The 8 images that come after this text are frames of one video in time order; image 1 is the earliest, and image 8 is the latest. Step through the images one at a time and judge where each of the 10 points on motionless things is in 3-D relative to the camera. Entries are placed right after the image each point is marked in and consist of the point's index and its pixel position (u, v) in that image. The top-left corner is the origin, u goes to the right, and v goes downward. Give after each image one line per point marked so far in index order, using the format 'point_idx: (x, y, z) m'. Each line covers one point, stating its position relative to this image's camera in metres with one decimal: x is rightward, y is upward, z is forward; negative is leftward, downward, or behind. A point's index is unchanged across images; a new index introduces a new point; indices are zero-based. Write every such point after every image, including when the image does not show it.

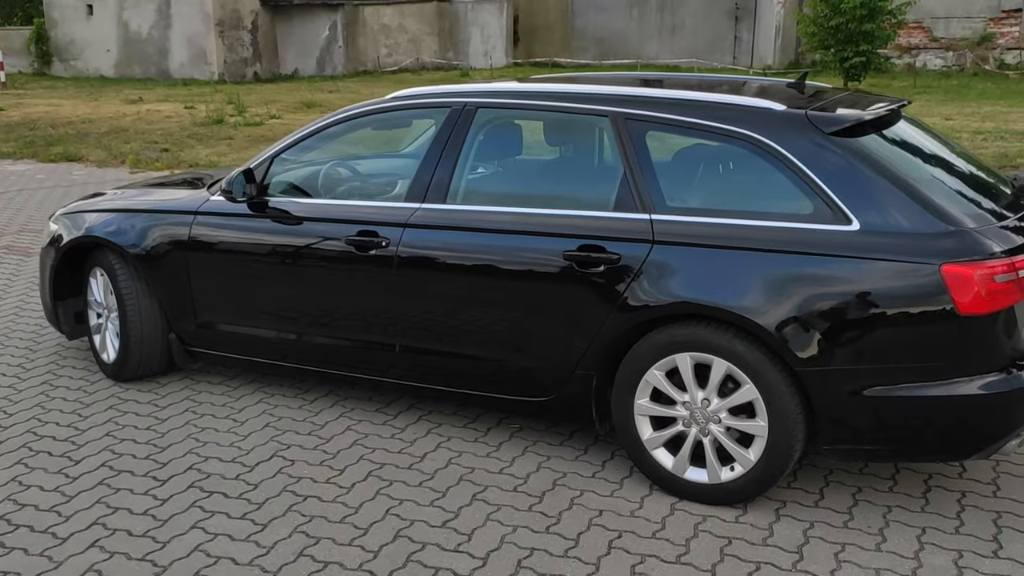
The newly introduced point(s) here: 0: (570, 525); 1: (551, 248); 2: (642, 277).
0: (+0.2, -0.9, +3.5) m
1: (+0.2, +0.2, +3.8) m
2: (+0.5, 0.0, +3.6) m
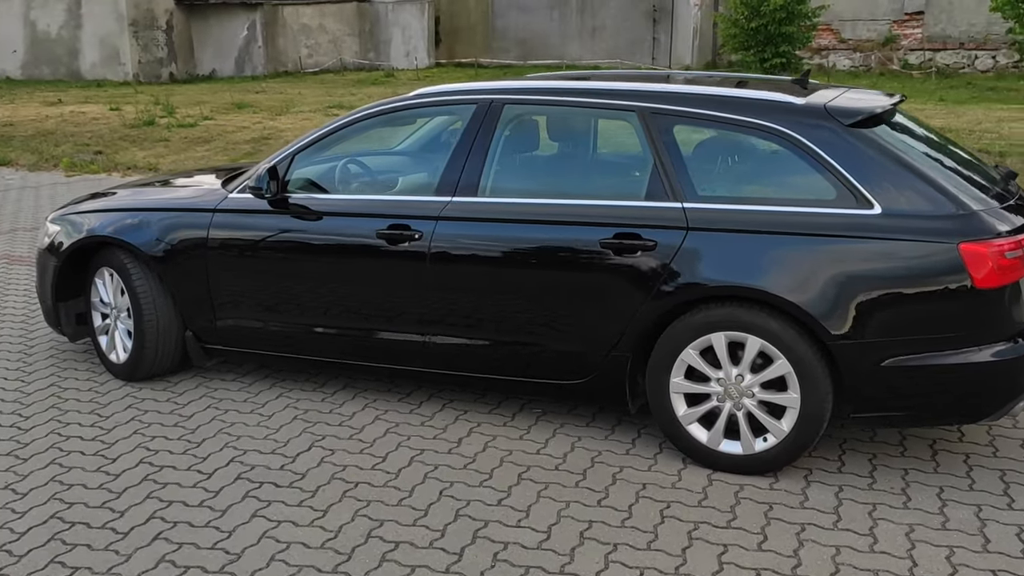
0: (+0.4, -0.8, +3.7) m
1: (+0.3, +0.2, +4.0) m
2: (+0.7, +0.1, +3.9) m
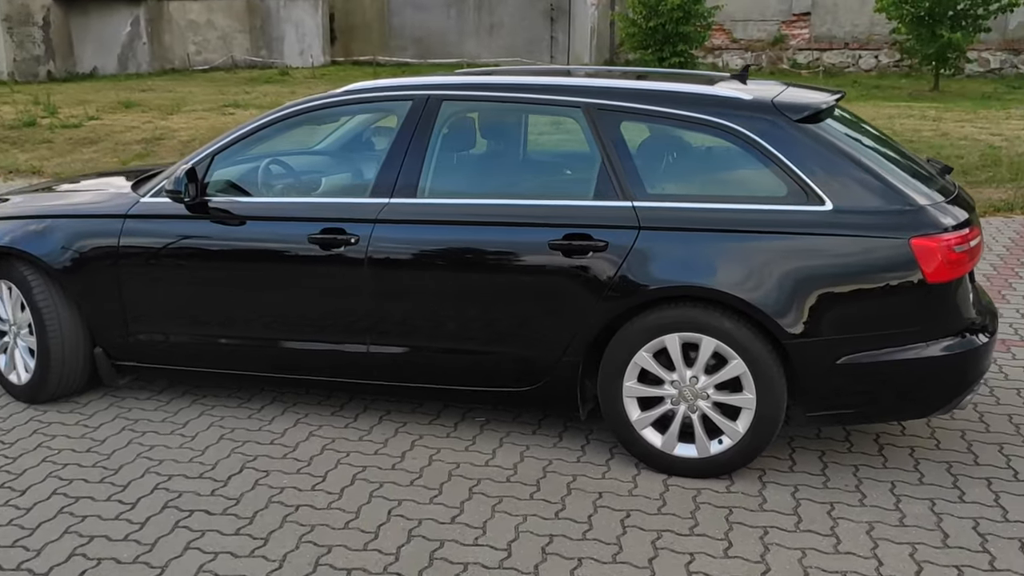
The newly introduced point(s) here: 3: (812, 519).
0: (+0.2, -0.8, +3.6) m
1: (+0.1, +0.2, +3.9) m
2: (+0.5, +0.1, +3.8) m
3: (+1.1, -0.8, +3.5) m
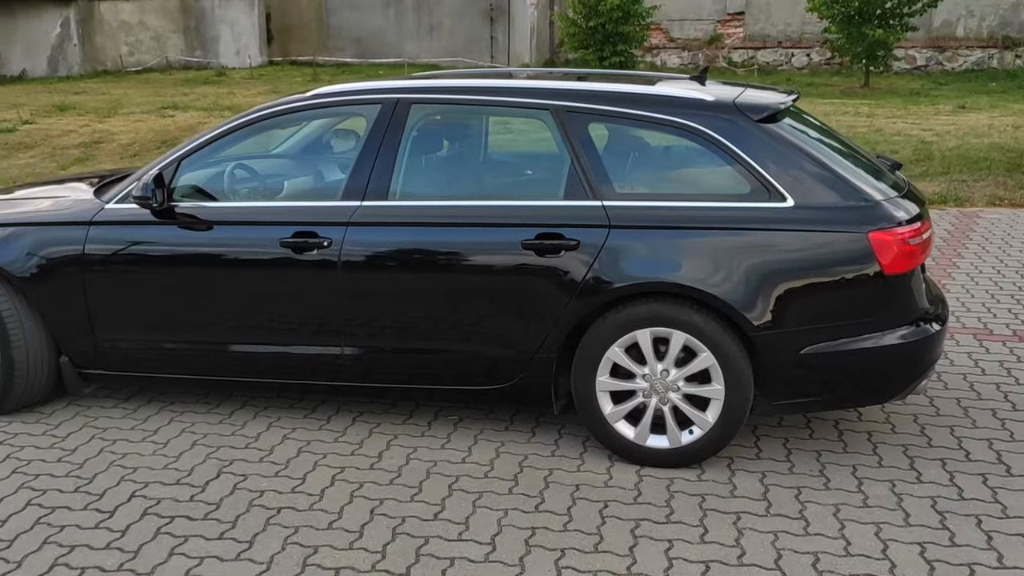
0: (+0.2, -0.8, +3.7) m
1: (0.0, +0.2, +3.9) m
2: (+0.4, +0.1, +3.9) m
3: (+1.0, -0.8, +3.7) m
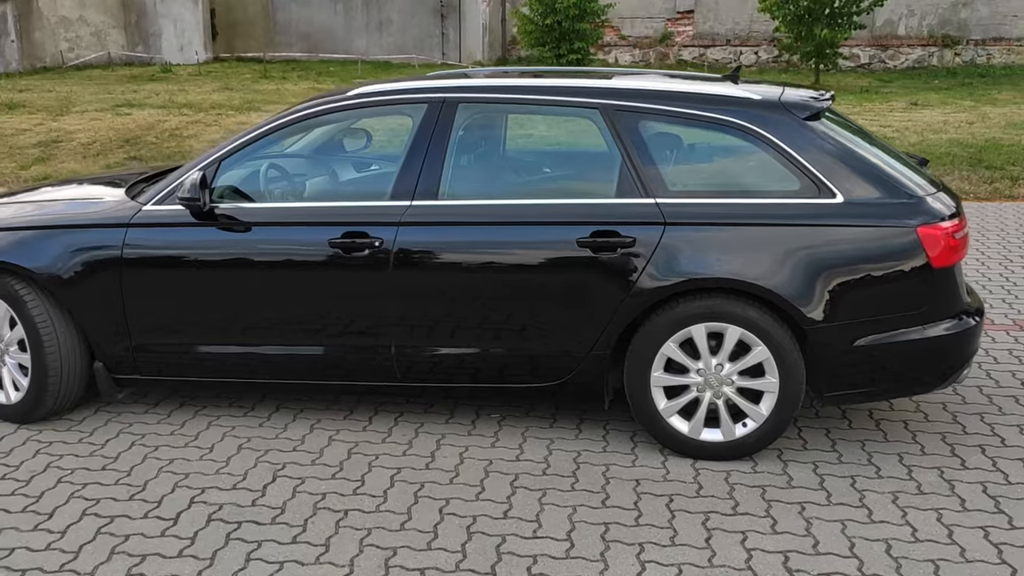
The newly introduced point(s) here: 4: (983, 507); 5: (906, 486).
0: (+0.4, -0.8, +3.7) m
1: (+0.2, +0.2, +4.0) m
2: (+0.6, +0.1, +3.9) m
3: (+1.3, -0.8, +3.8) m
4: (+1.8, -0.8, +3.6) m
5: (+1.5, -0.8, +3.8) m
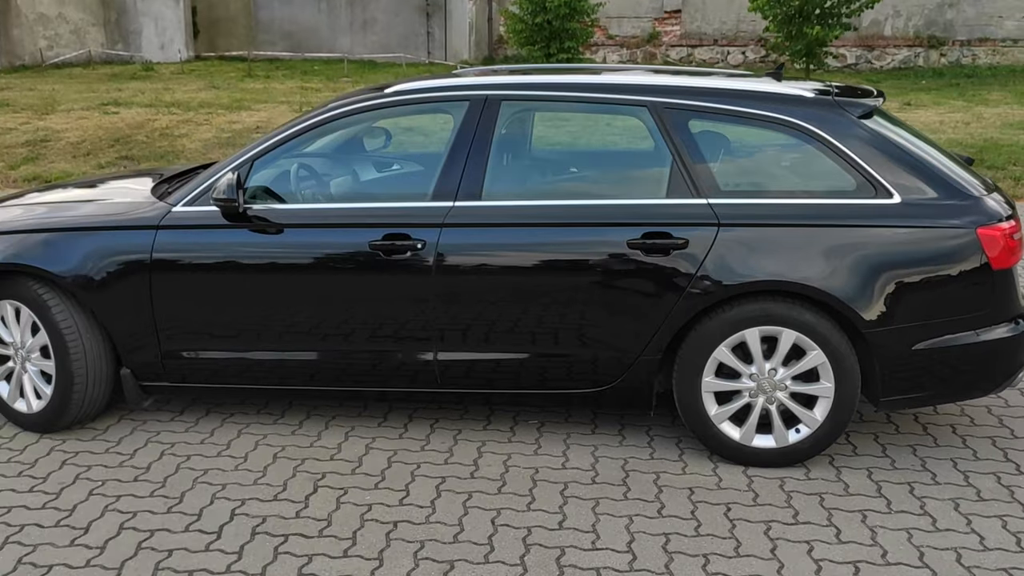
0: (+0.6, -0.8, +3.6) m
1: (+0.4, +0.2, +3.8) m
2: (+0.8, +0.1, +3.8) m
3: (+1.5, -0.8, +3.7) m
4: (+2.0, -0.8, +3.6) m
5: (+1.7, -0.8, +3.7) m
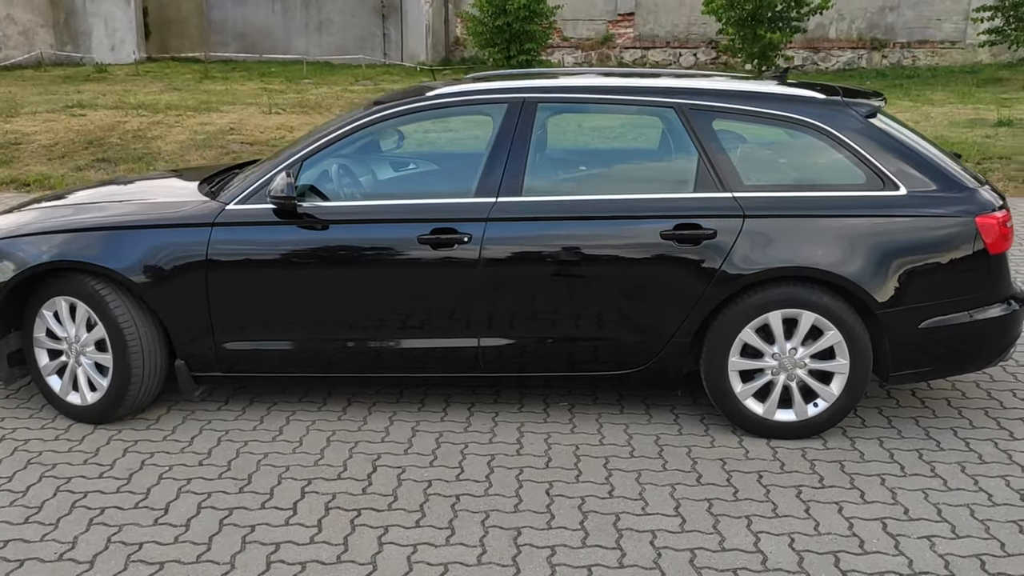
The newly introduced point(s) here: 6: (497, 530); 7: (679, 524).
0: (+0.8, -0.8, +3.9) m
1: (+0.6, +0.2, +4.2) m
2: (+1.0, +0.2, +4.1) m
3: (+1.7, -0.7, +4.0) m
4: (+2.2, -0.8, +4.0) m
5: (+1.9, -0.7, +4.1) m
6: (-0.1, -0.9, +3.5) m
7: (+0.6, -0.9, +3.6) m
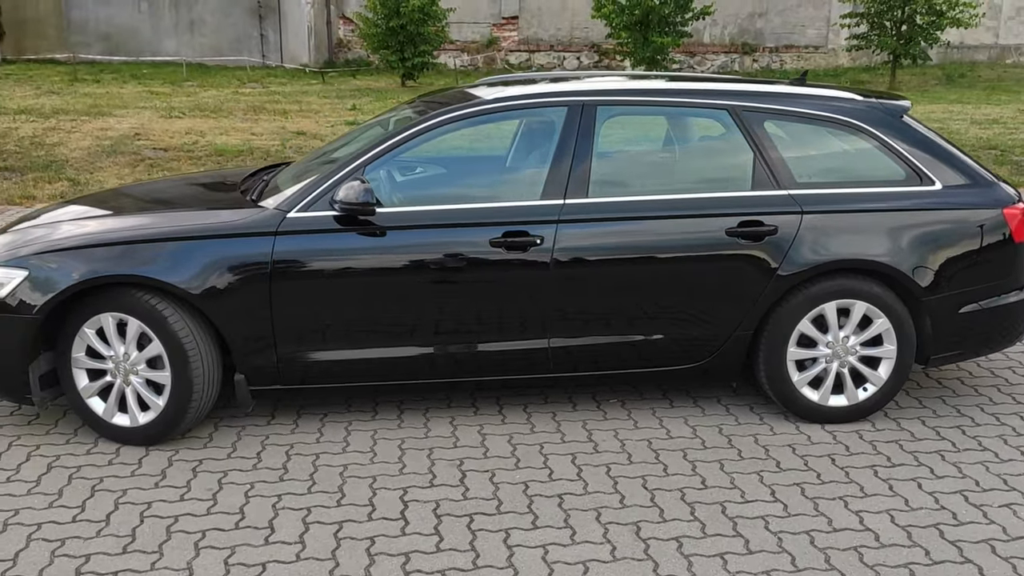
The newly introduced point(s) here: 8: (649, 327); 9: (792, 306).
0: (+1.2, -0.7, +4.1) m
1: (+0.9, +0.3, +4.3) m
2: (+1.3, +0.2, +4.3) m
3: (+2.0, -0.7, +4.3) m
4: (+2.5, -0.7, +4.3) m
5: (+2.3, -0.7, +4.4) m
6: (+0.4, -0.9, +3.6) m
7: (+1.0, -0.9, +3.7) m
8: (+0.6, -0.2, +4.4) m
9: (+1.3, -0.1, +4.4) m
